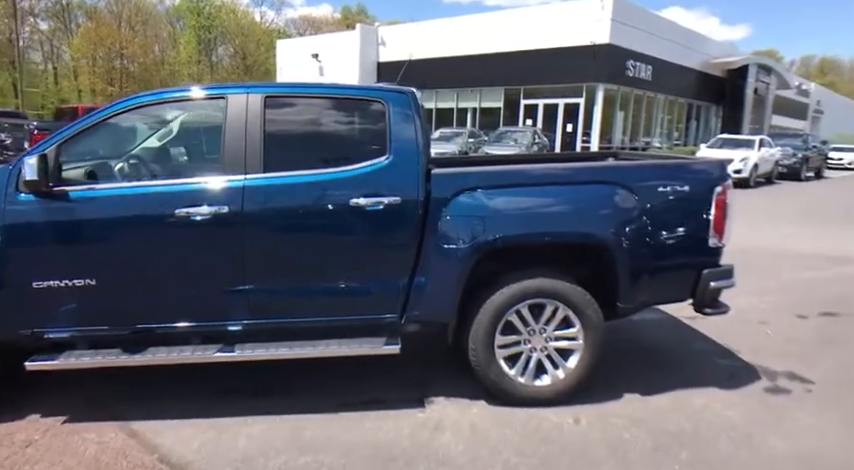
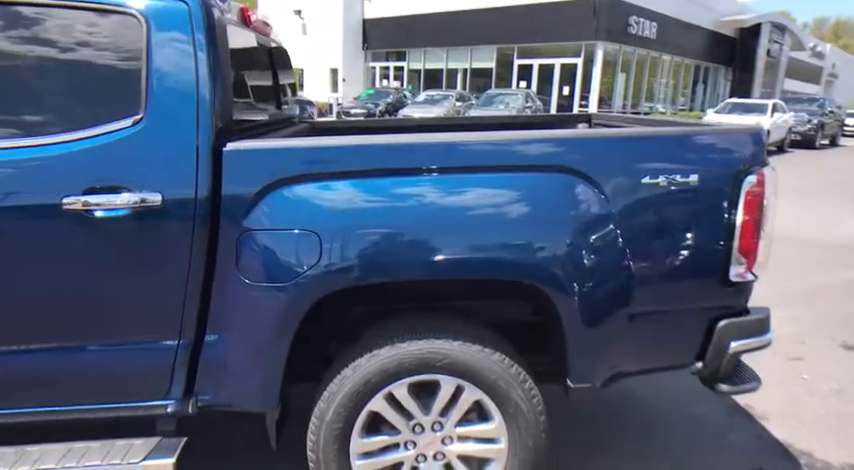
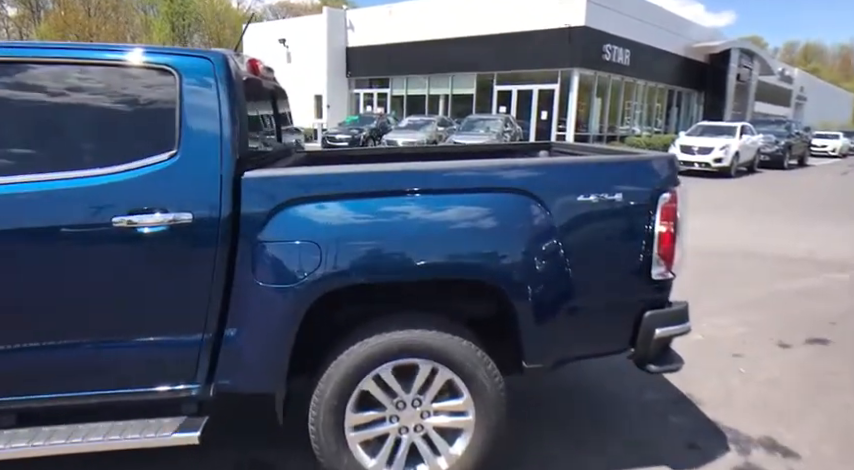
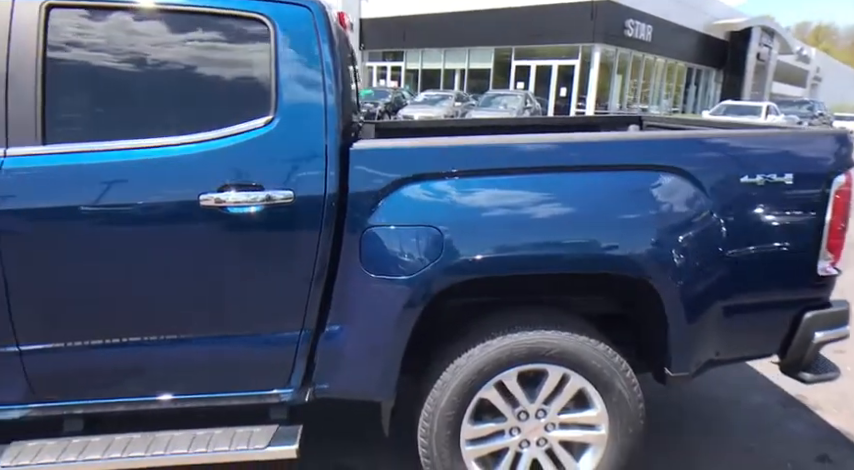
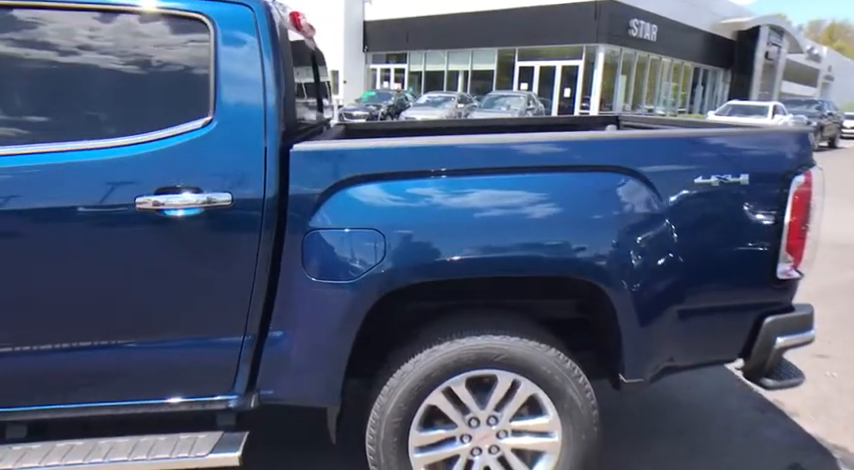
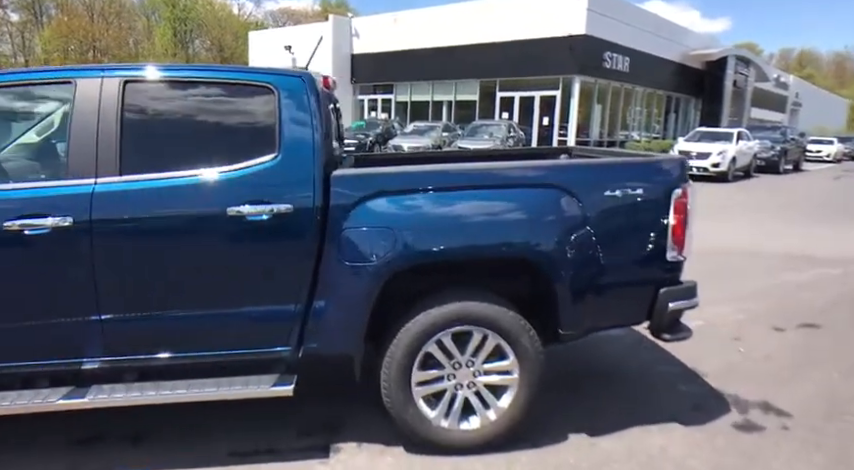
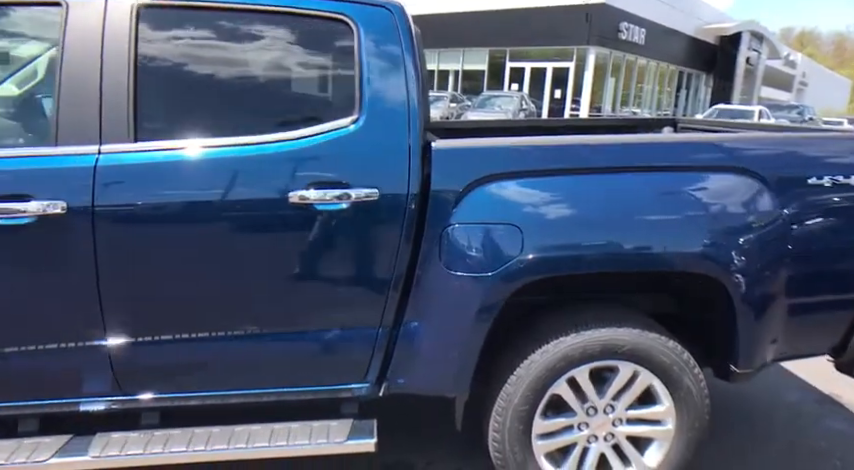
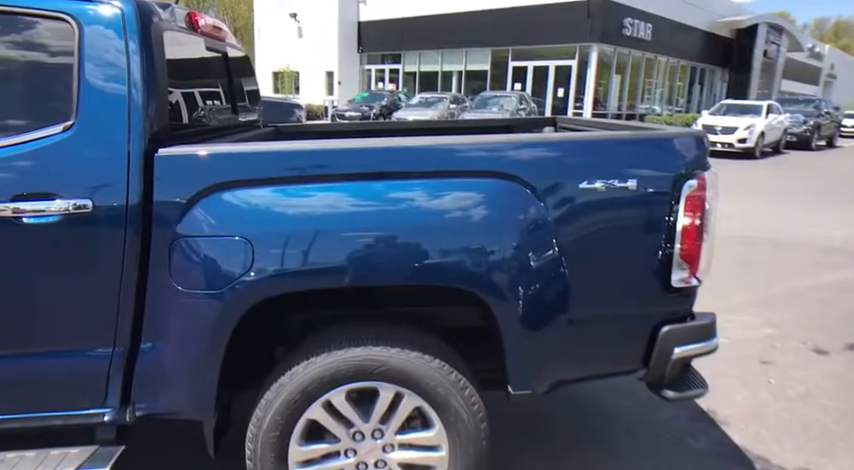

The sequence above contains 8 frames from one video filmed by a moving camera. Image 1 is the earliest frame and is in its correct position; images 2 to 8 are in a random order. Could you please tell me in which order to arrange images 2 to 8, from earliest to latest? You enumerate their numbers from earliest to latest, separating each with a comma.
6, 3, 8, 2, 5, 4, 7
